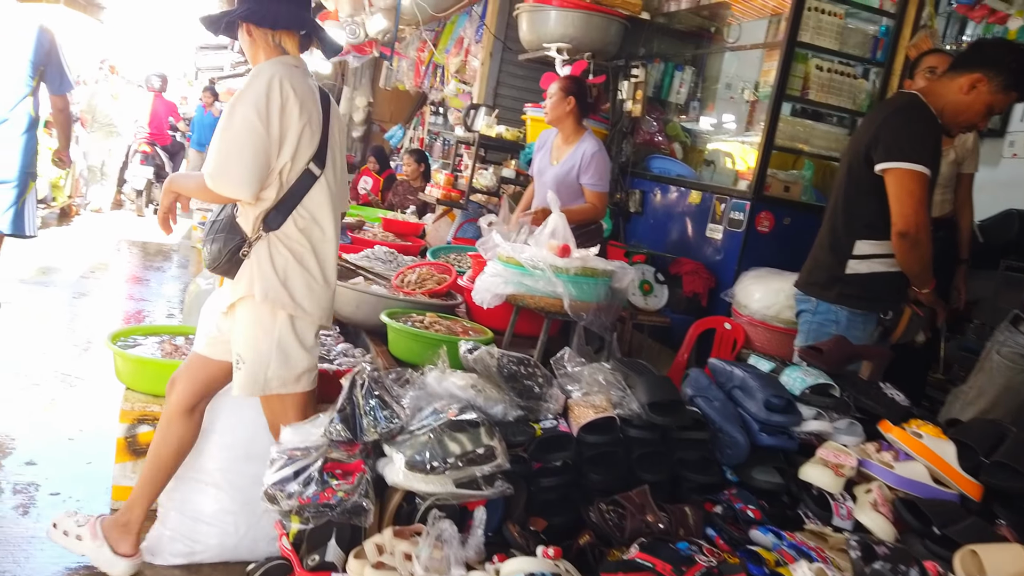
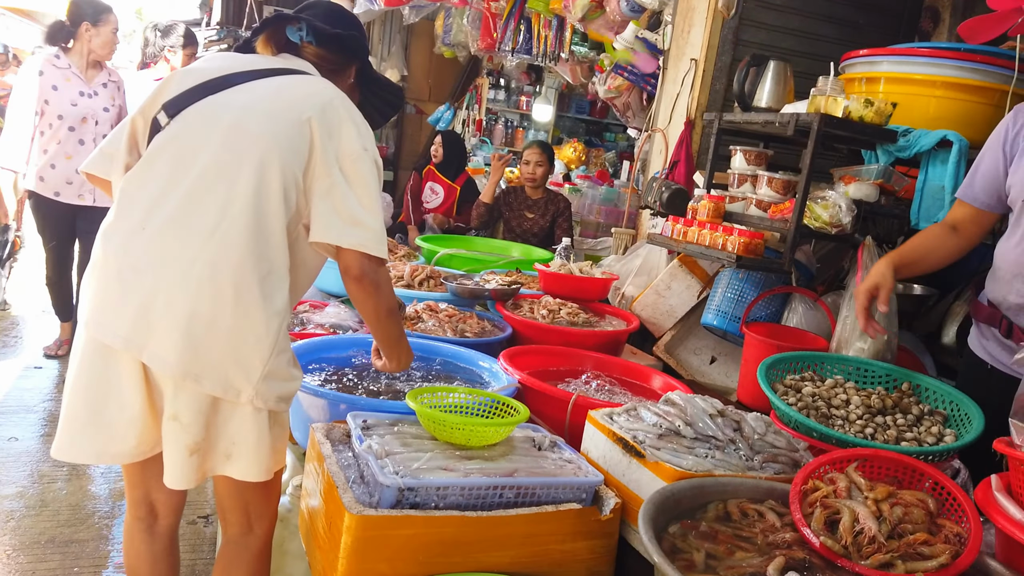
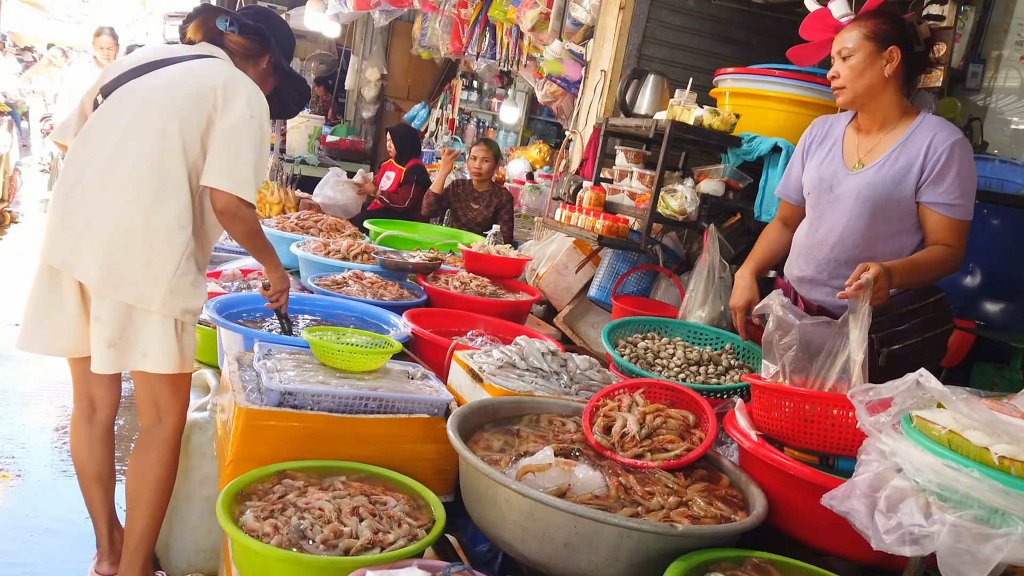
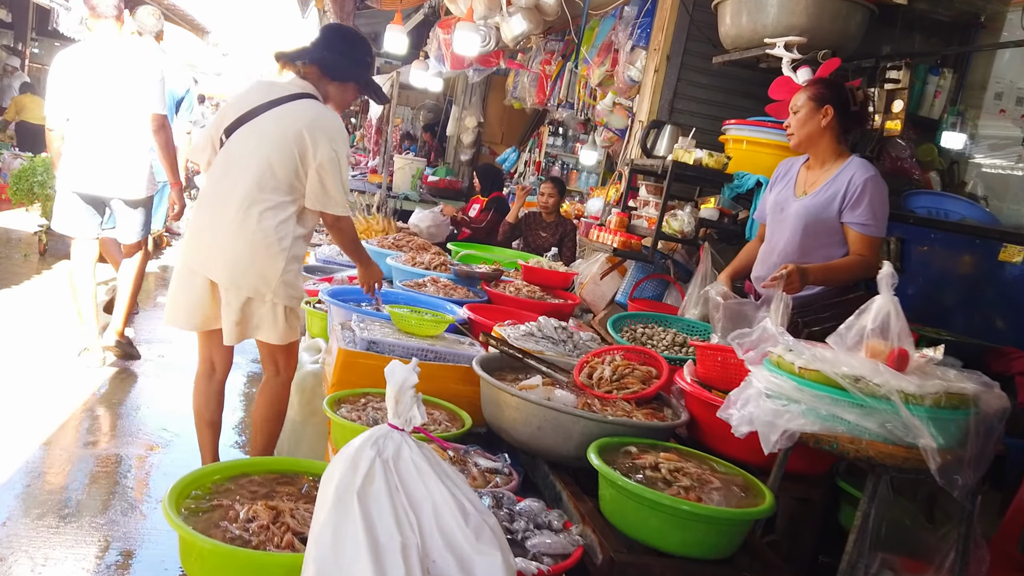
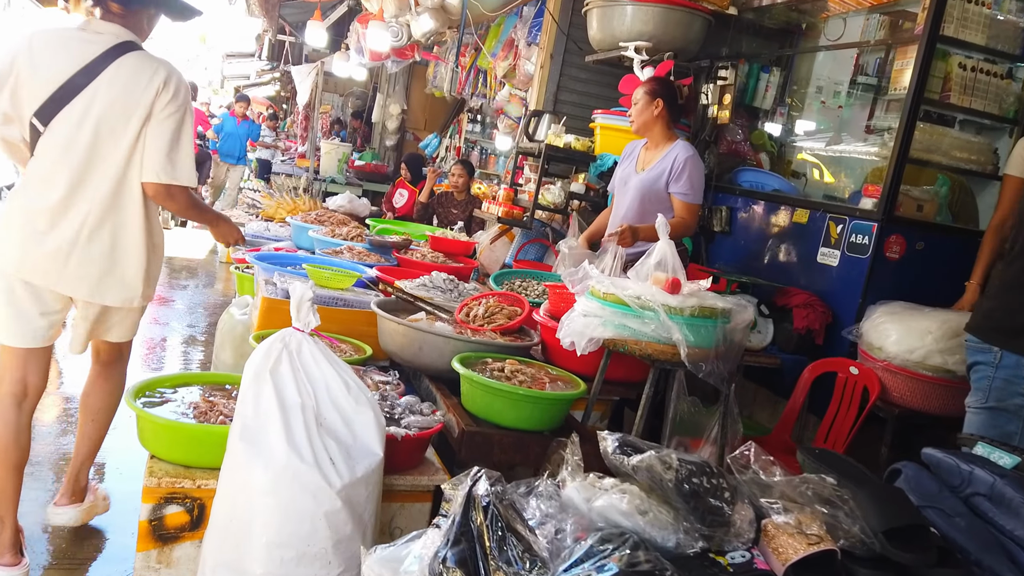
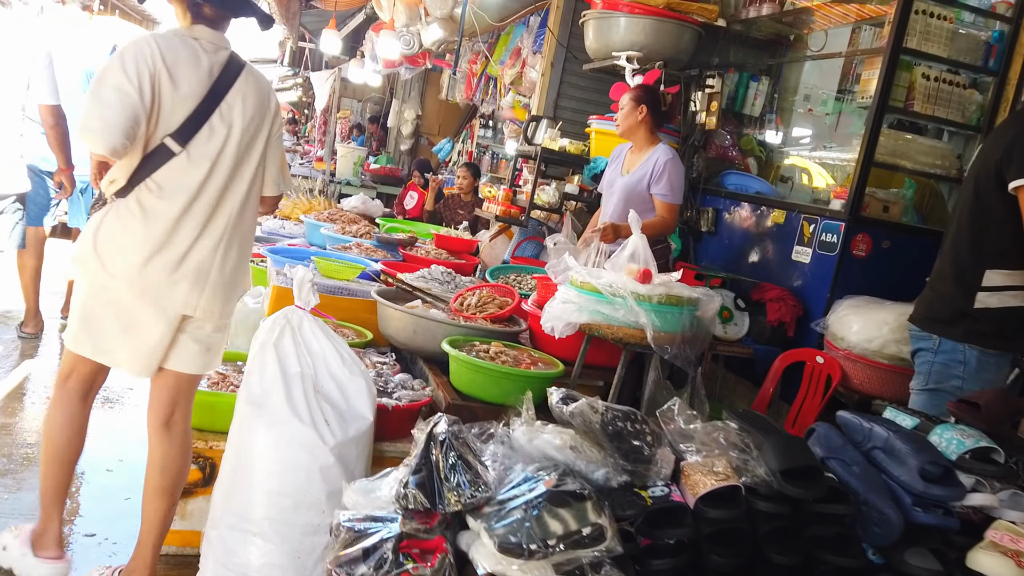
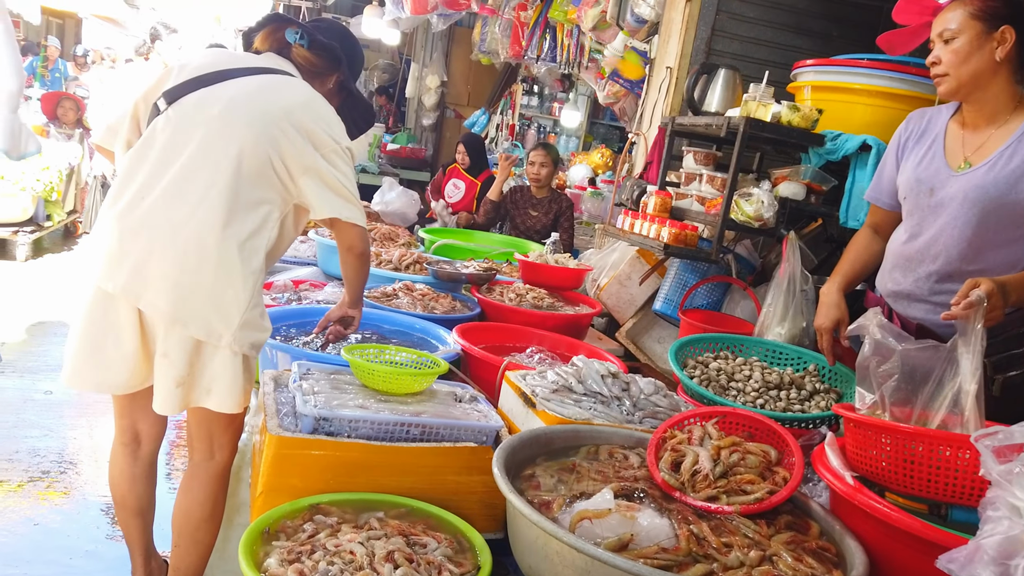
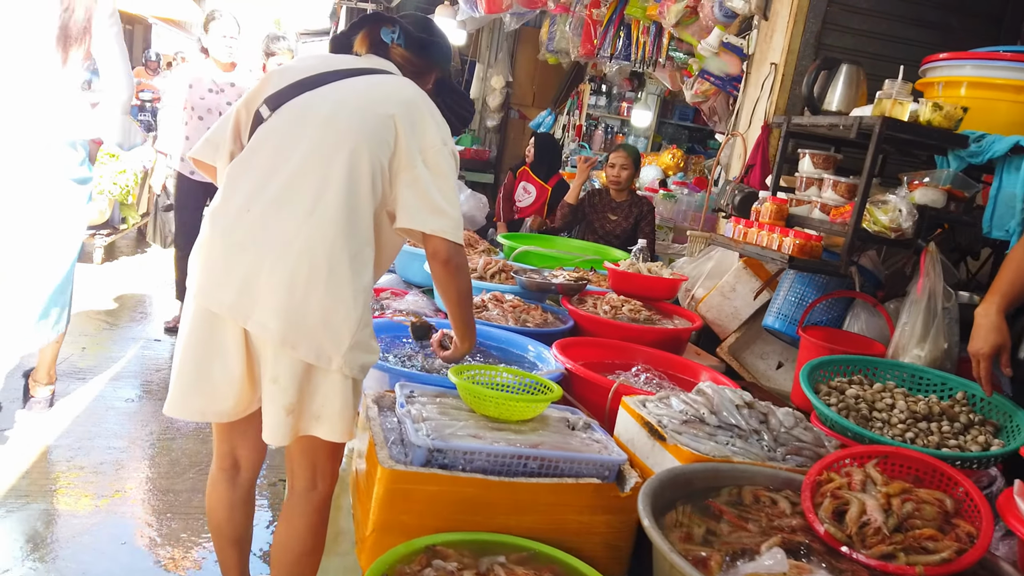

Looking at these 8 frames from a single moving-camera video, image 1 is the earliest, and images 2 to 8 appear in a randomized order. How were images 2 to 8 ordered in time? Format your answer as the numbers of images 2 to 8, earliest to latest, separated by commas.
6, 5, 4, 3, 7, 8, 2
